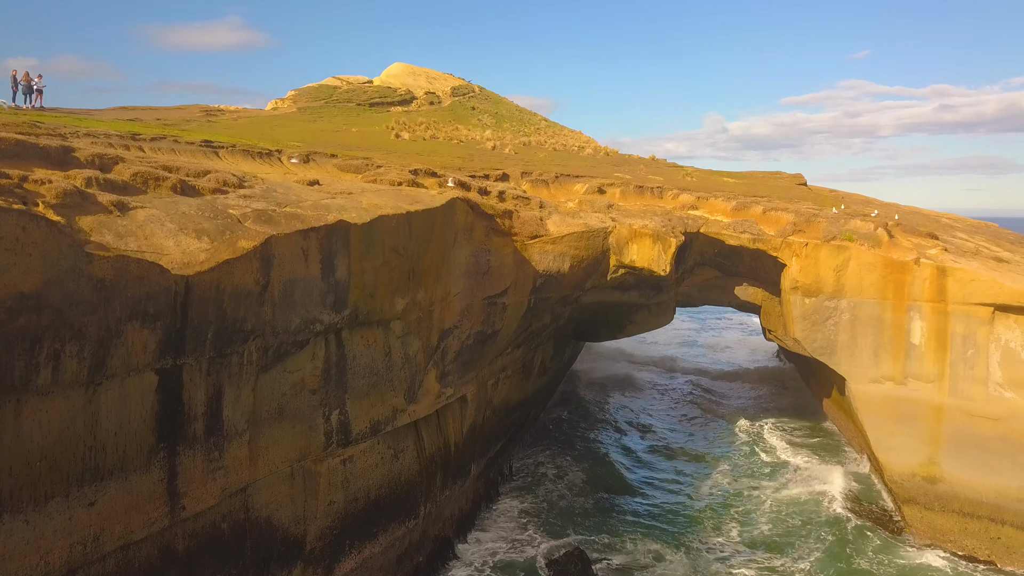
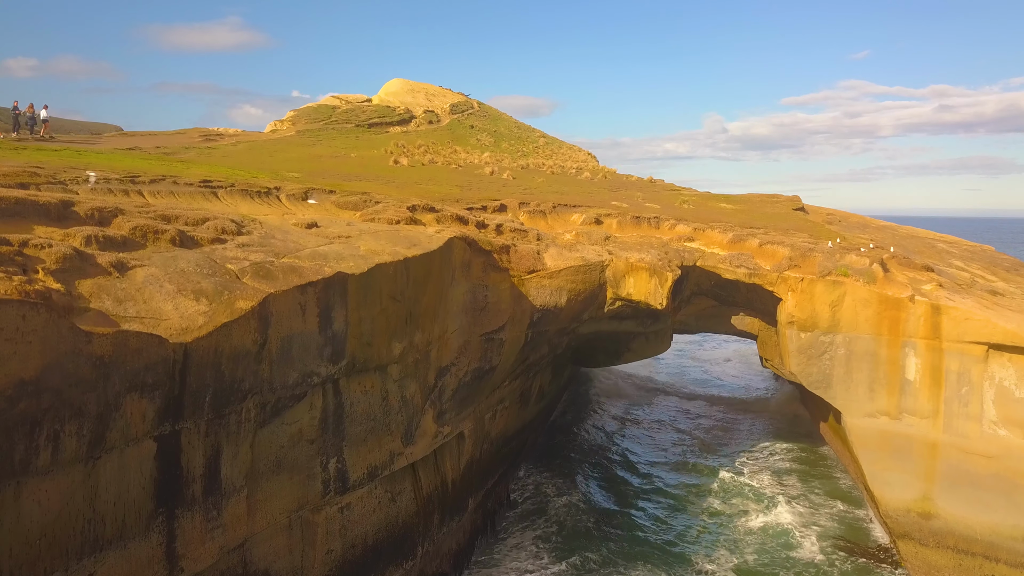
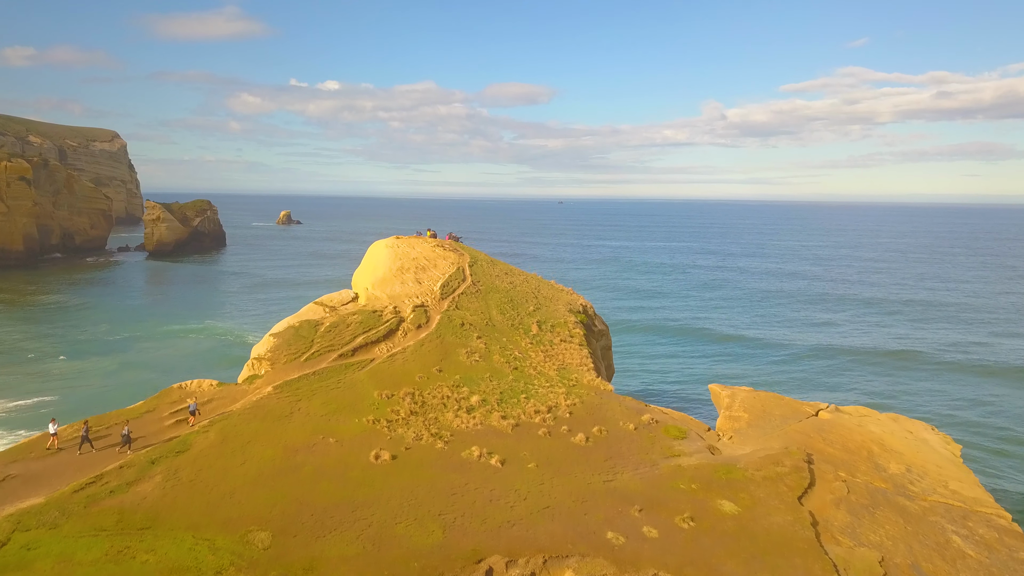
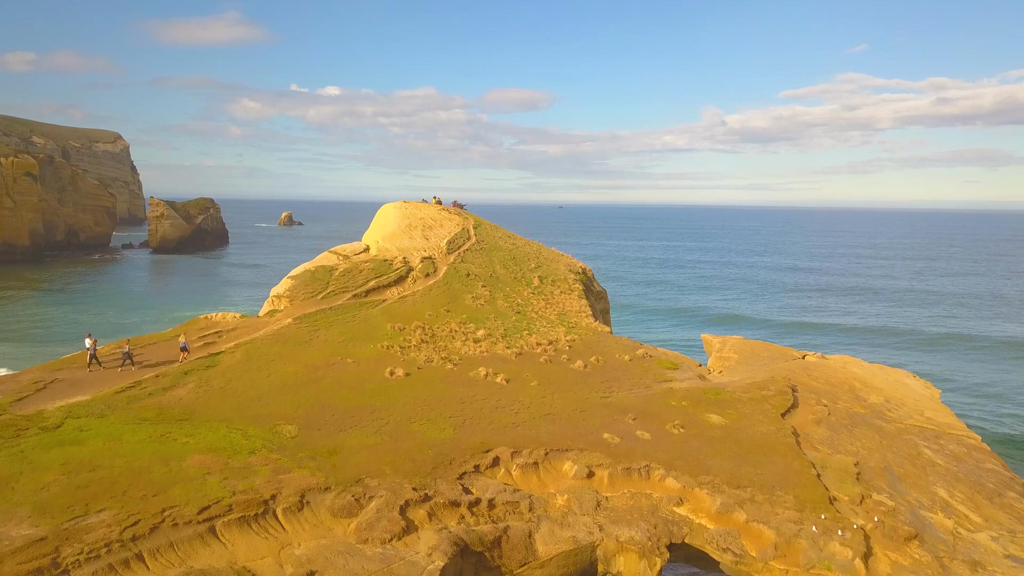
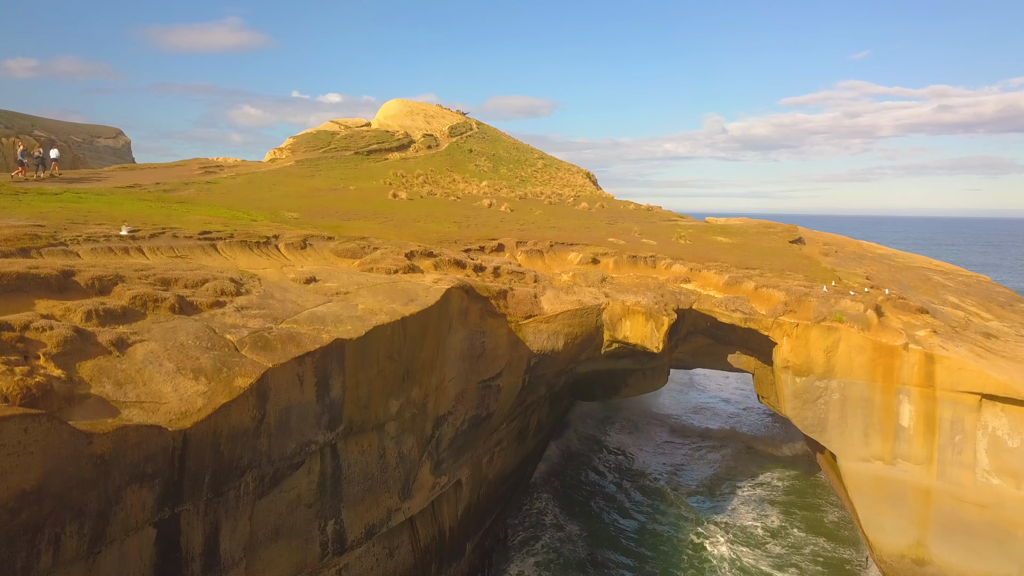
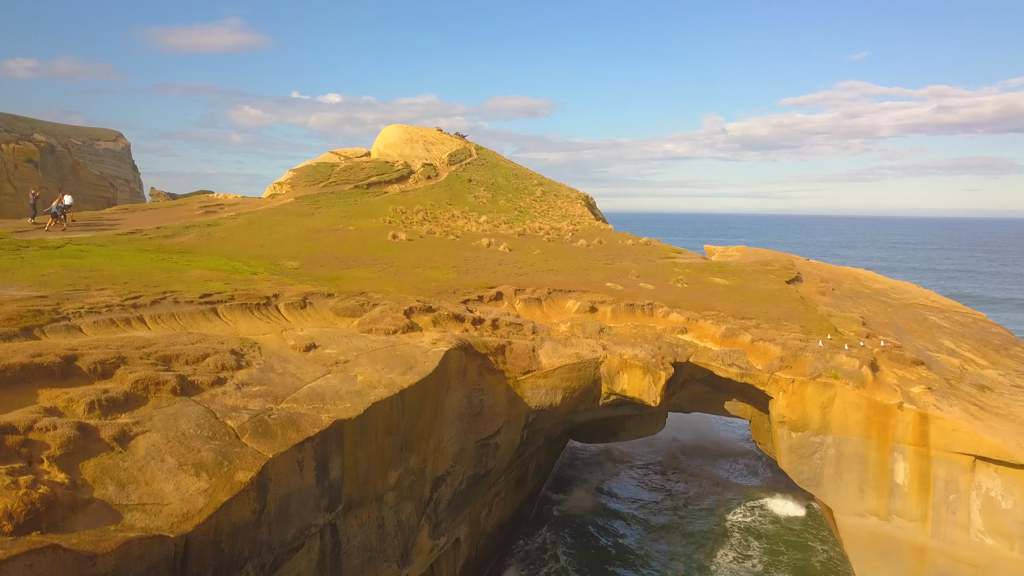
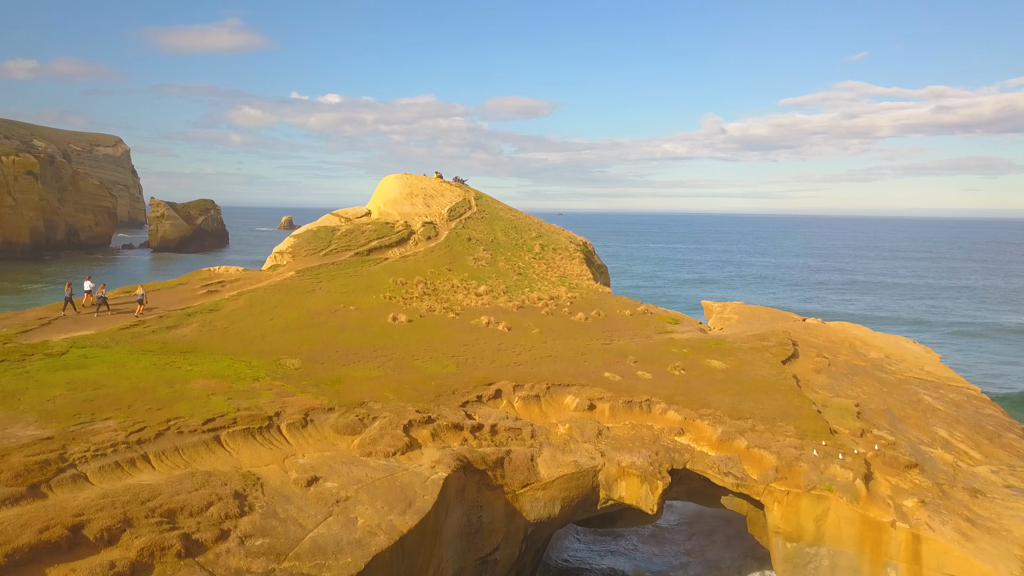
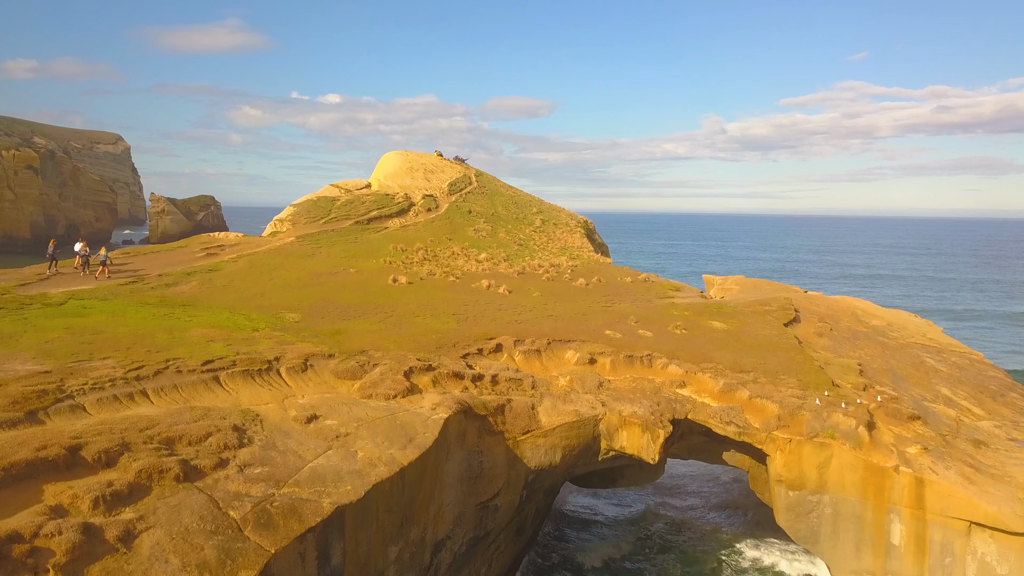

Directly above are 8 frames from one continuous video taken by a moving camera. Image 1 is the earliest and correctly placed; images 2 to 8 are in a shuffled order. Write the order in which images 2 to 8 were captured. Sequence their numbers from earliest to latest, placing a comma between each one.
2, 5, 6, 8, 7, 4, 3
